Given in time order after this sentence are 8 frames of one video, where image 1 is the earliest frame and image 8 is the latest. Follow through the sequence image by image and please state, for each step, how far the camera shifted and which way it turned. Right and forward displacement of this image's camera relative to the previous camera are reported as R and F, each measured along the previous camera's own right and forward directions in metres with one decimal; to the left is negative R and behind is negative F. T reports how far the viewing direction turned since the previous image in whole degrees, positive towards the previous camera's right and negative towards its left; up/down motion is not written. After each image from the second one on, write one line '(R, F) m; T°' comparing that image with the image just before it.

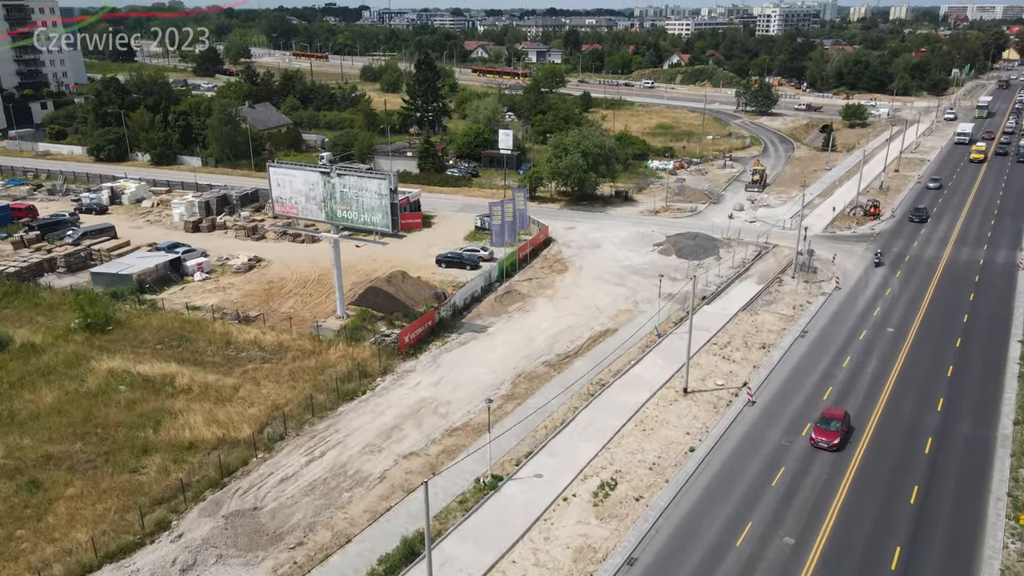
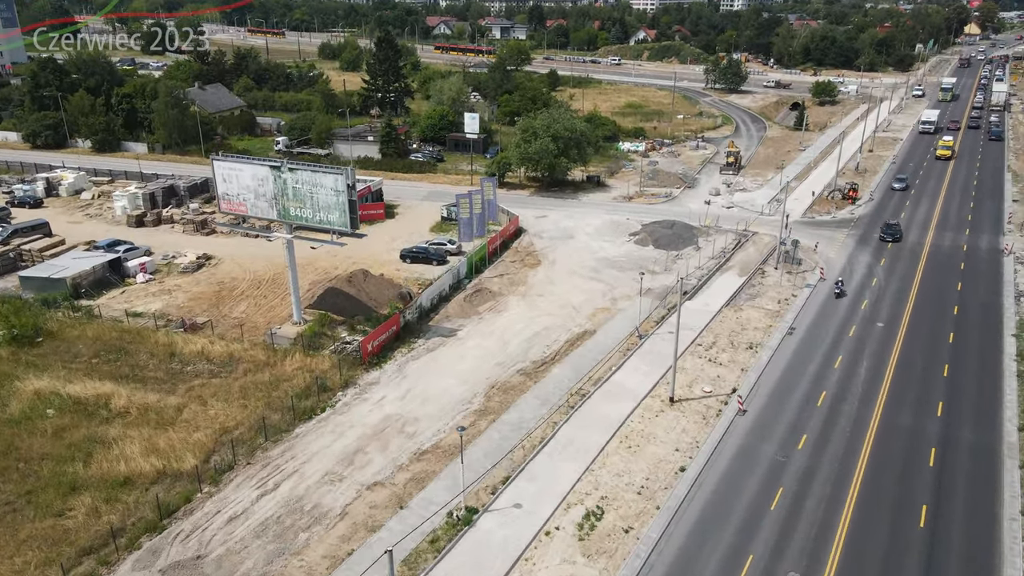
(-0.2, +3.0) m; +3°
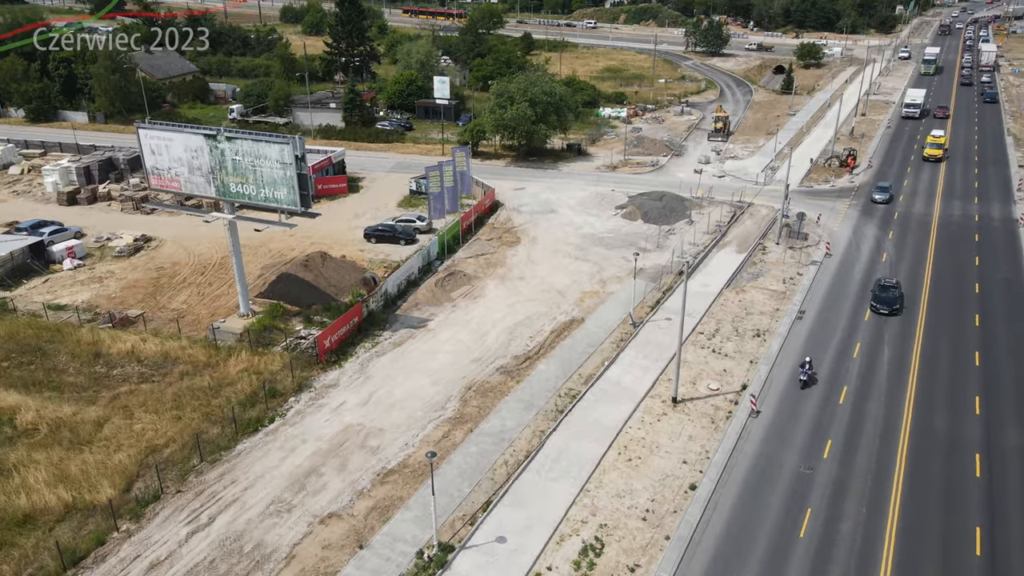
(-0.1, +4.7) m; +2°
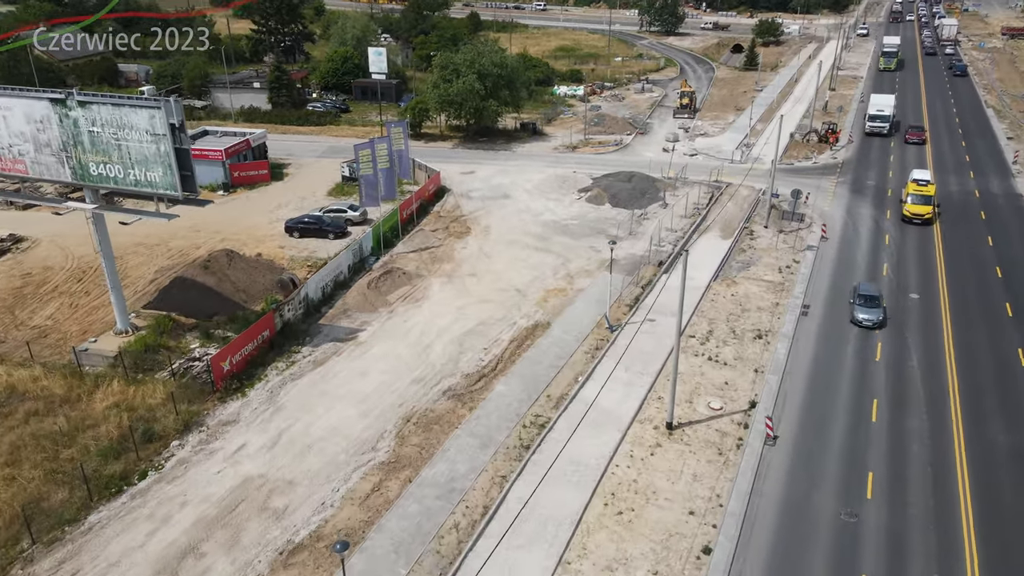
(+0.3, +6.6) m; +4°
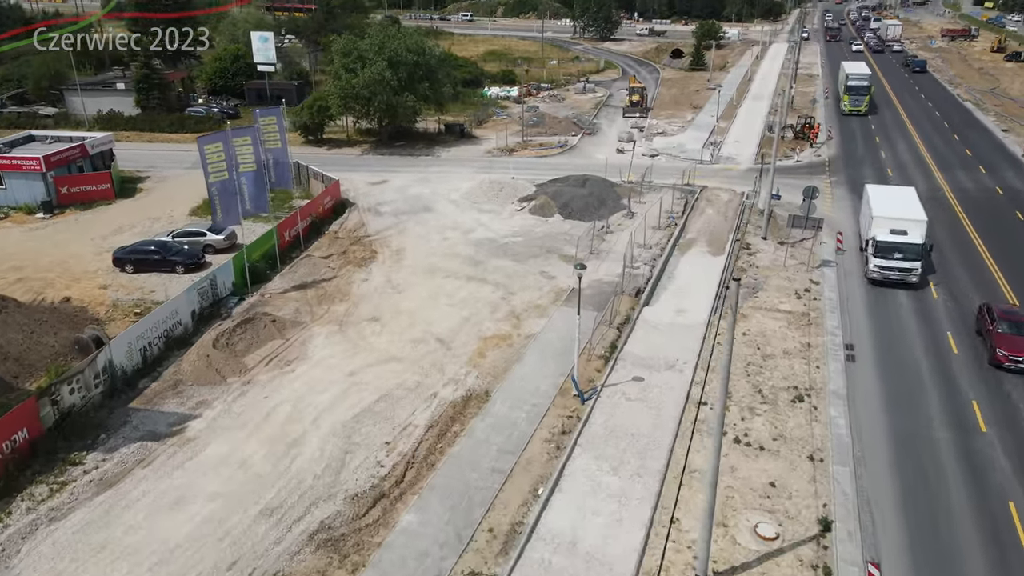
(+0.6, +10.0) m; +5°
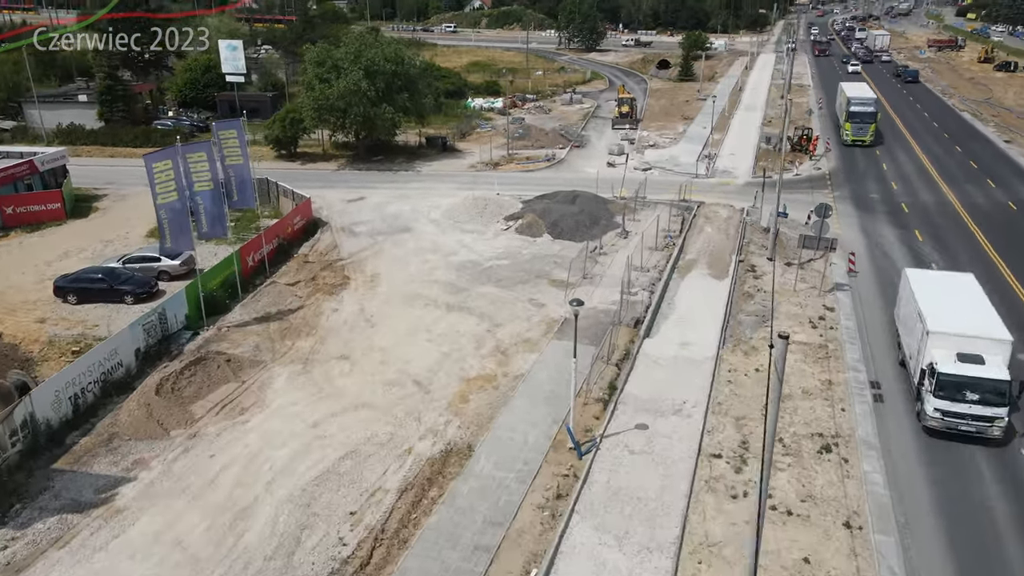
(0.0, +2.5) m; +1°
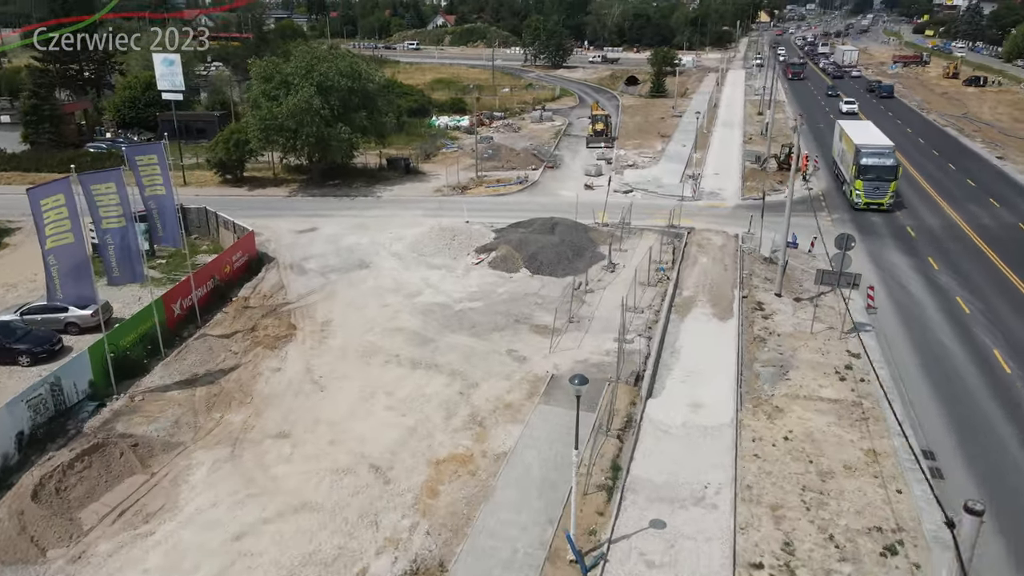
(-0.2, +3.7) m; +3°
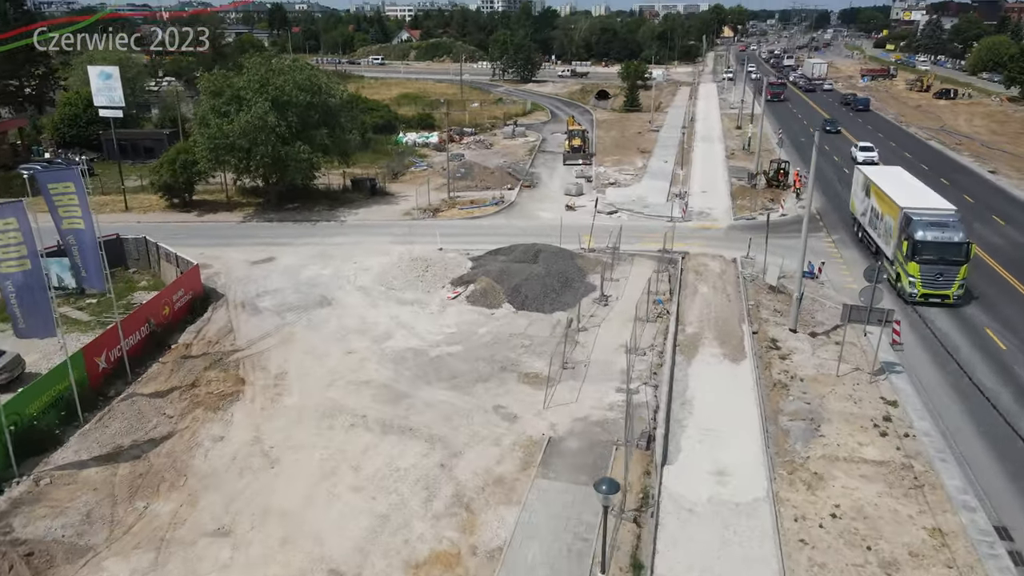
(-0.4, +3.0) m; +3°
